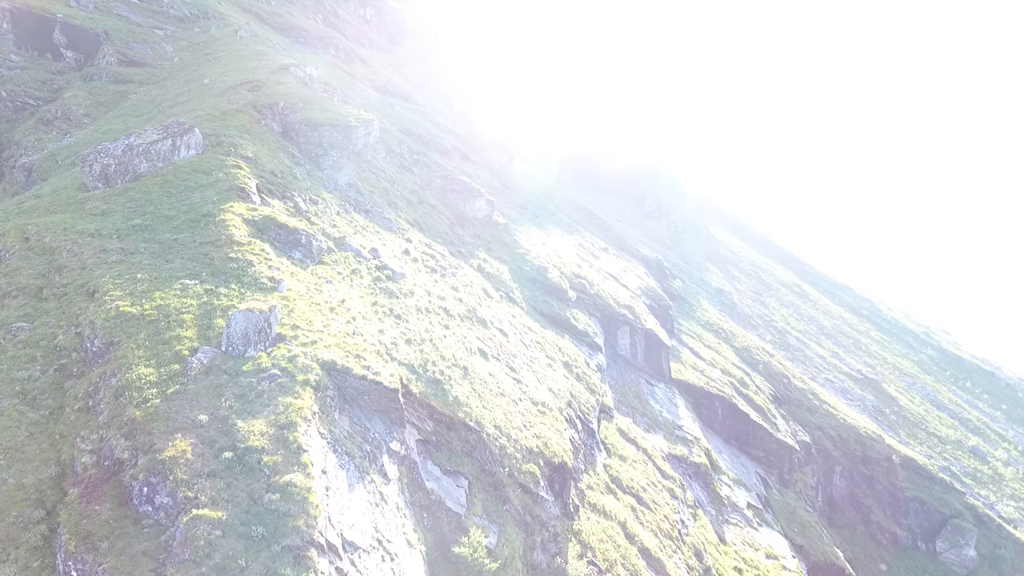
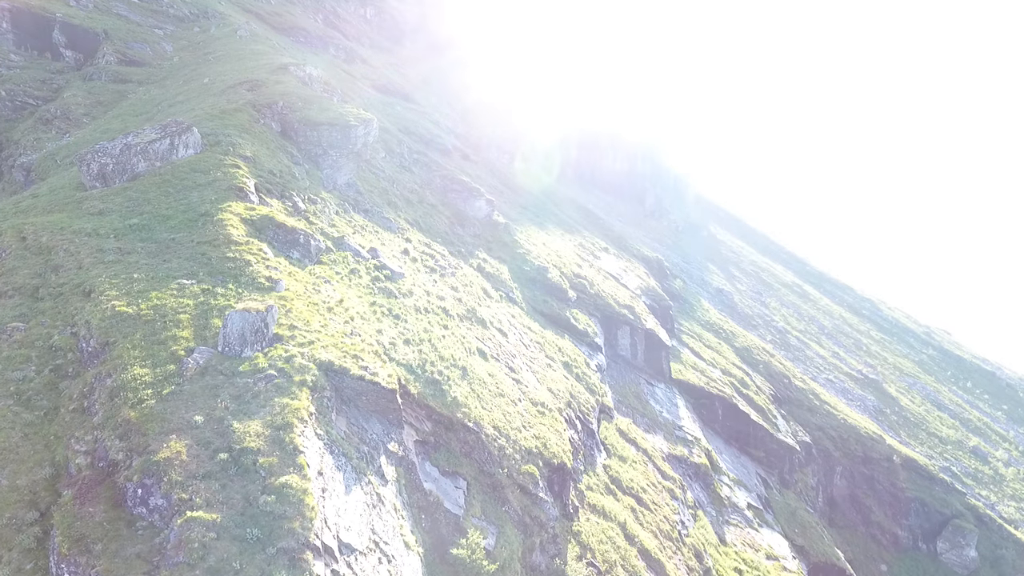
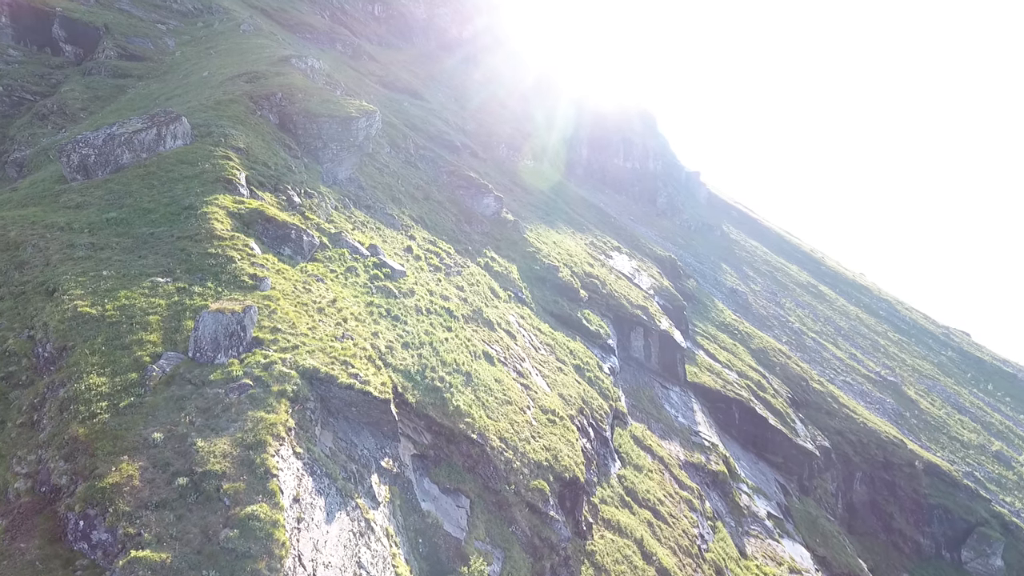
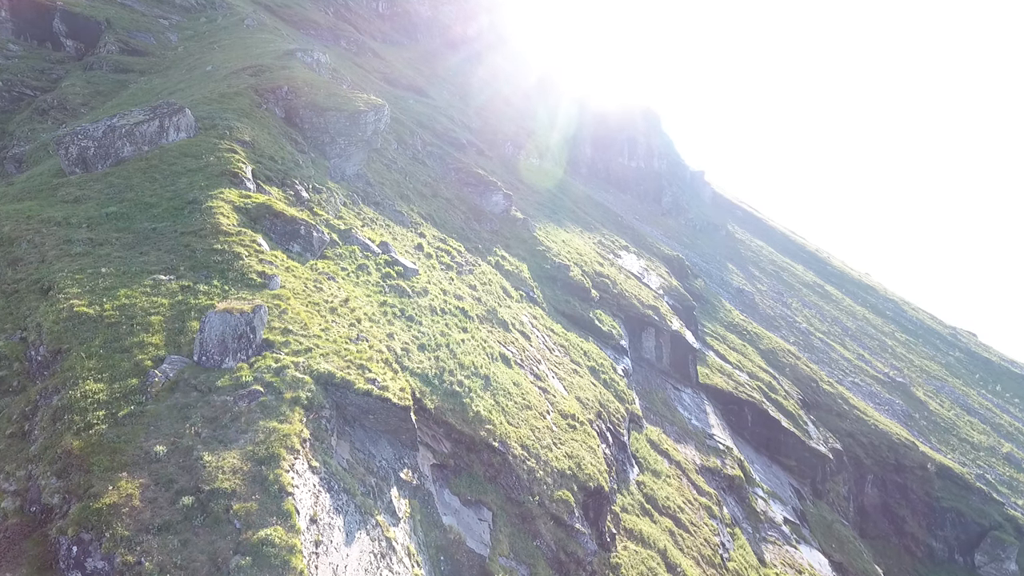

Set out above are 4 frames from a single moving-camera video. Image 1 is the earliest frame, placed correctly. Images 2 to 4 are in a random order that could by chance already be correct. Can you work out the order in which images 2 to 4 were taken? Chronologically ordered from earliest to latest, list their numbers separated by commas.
2, 3, 4
